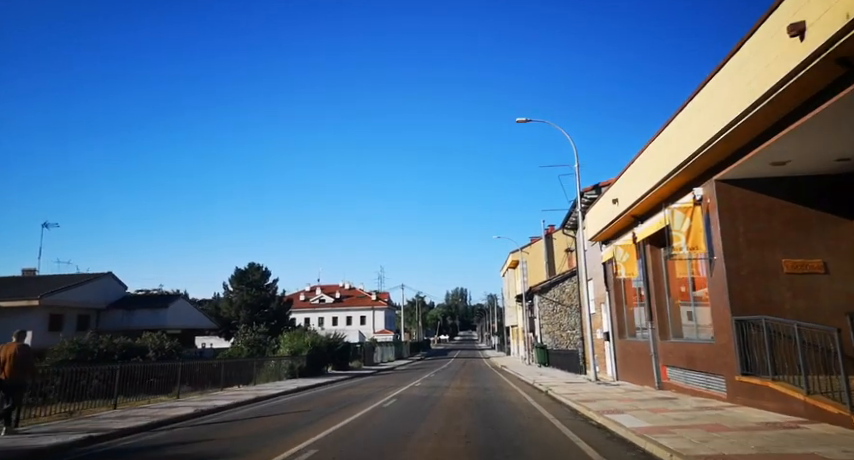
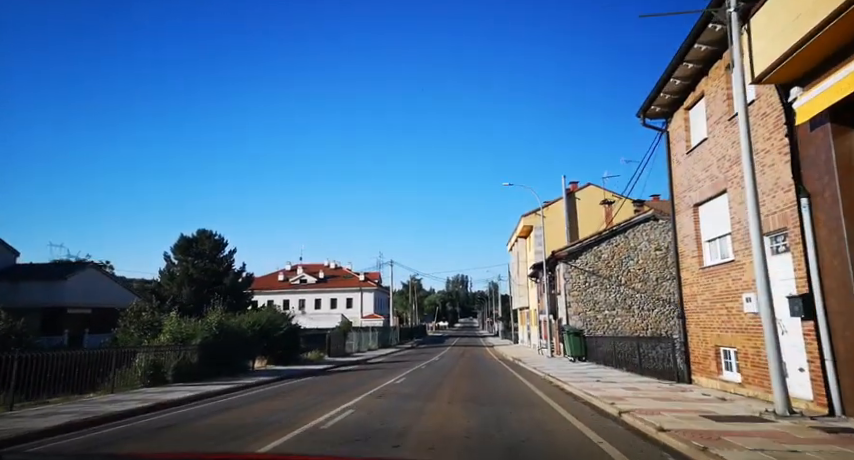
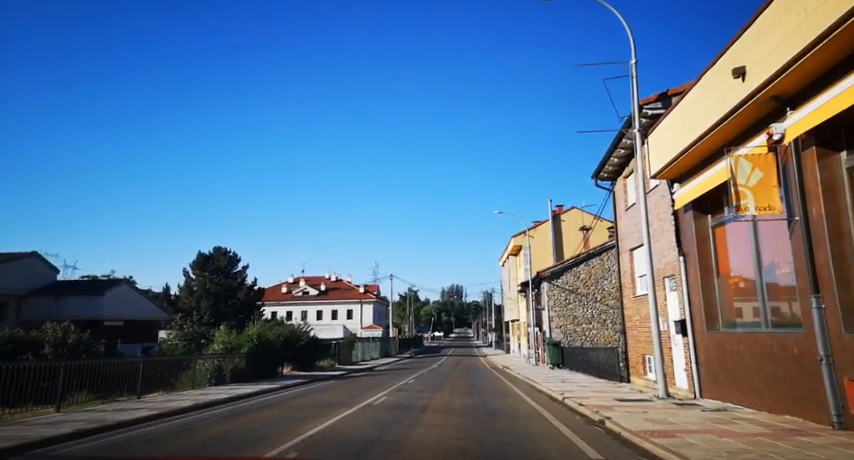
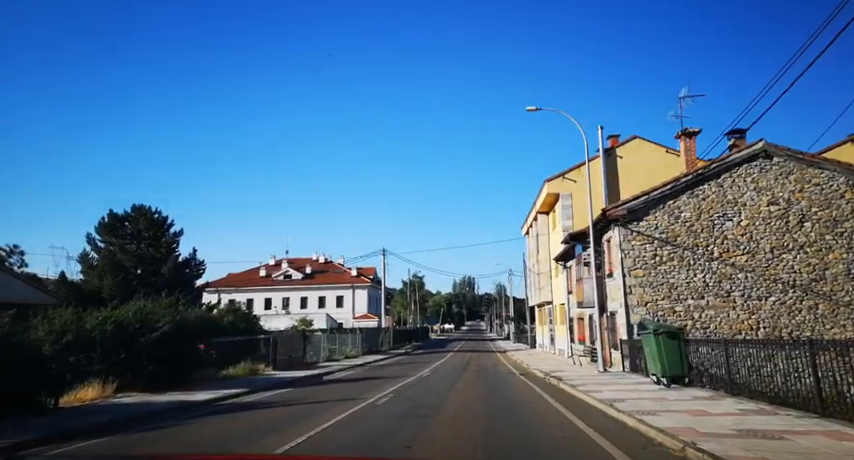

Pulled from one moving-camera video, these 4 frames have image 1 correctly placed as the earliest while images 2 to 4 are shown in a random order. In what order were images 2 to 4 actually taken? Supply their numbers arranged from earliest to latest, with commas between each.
3, 2, 4
